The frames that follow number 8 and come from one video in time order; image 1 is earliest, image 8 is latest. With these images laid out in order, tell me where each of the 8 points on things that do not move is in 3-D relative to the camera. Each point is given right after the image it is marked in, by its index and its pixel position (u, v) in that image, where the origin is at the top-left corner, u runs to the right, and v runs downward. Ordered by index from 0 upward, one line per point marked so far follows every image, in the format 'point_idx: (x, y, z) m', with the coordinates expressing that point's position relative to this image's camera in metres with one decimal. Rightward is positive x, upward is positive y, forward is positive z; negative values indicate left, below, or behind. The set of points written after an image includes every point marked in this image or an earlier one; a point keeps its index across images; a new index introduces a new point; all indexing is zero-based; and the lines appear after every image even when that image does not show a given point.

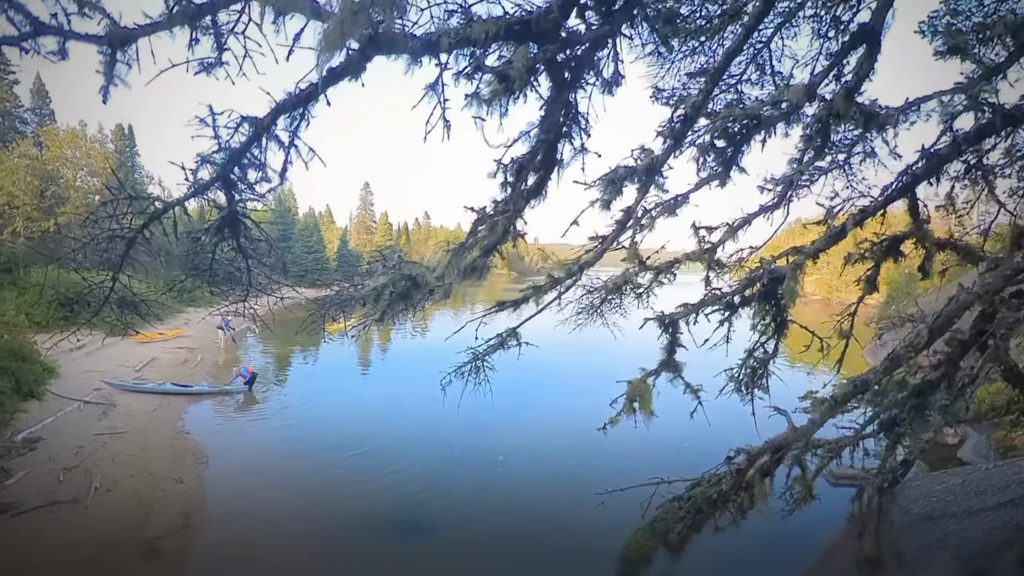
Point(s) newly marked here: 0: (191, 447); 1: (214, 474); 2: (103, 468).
0: (-8.1, -4.2, +12.4) m
1: (-6.6, -4.4, +10.8) m
2: (-9.0, -4.1, +10.4) m
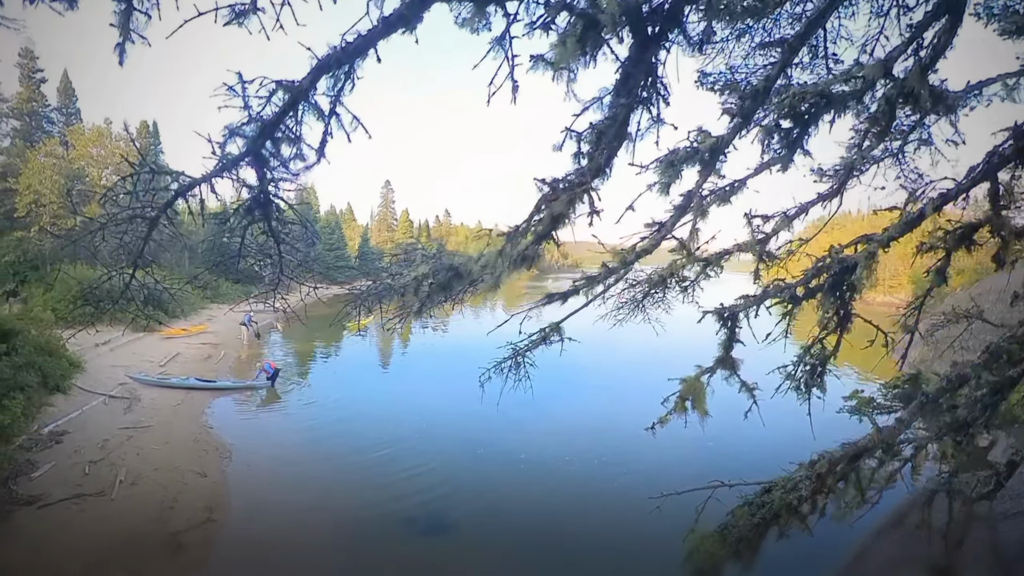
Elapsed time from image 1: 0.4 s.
0: (-7.7, -4.2, +12.6) m
1: (-6.3, -4.4, +11.0) m
2: (-8.6, -4.0, +10.6) m
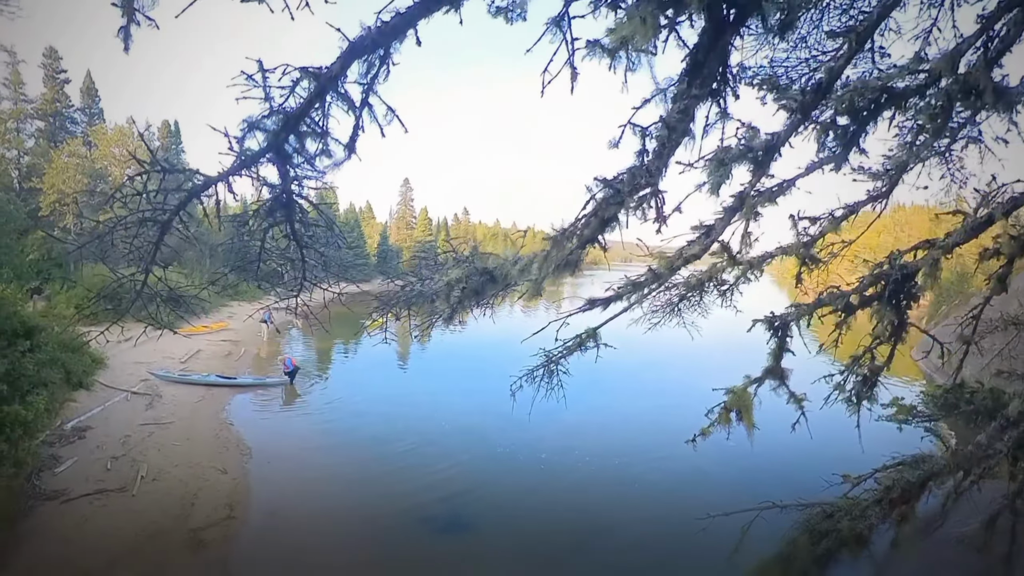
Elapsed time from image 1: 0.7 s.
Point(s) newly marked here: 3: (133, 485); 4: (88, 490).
0: (-7.4, -4.1, +12.7) m
1: (-6.0, -4.3, +11.1) m
2: (-8.3, -3.9, +10.7) m
3: (-7.8, -4.1, +9.5) m
4: (-8.4, -4.0, +9.0) m
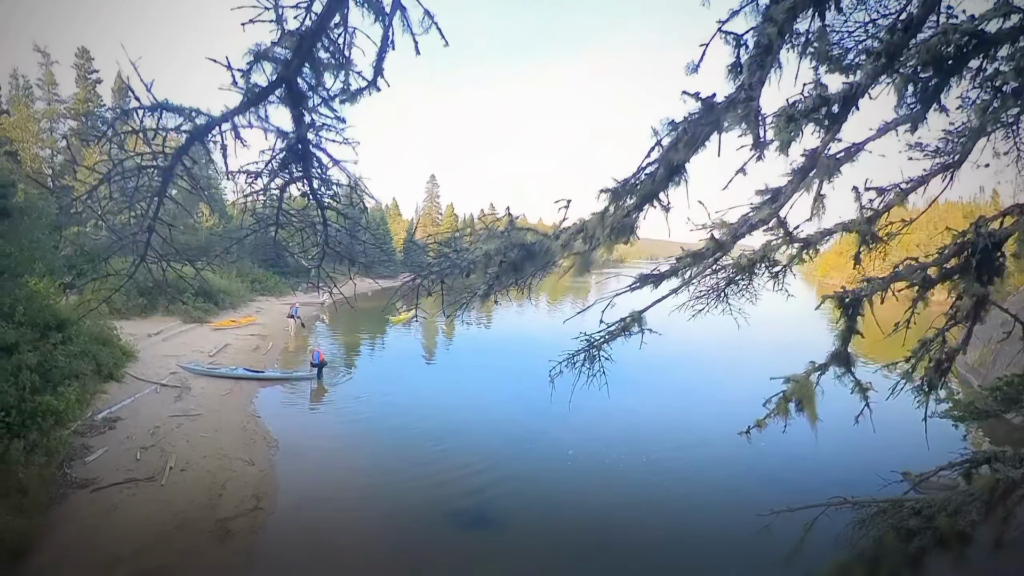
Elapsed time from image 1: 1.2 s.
0: (-6.9, -3.9, +13.0) m
1: (-5.6, -4.2, +11.3) m
2: (-8.0, -3.8, +11.0) m
3: (-7.4, -4.0, +9.8) m
4: (-8.0, -3.9, +9.2) m
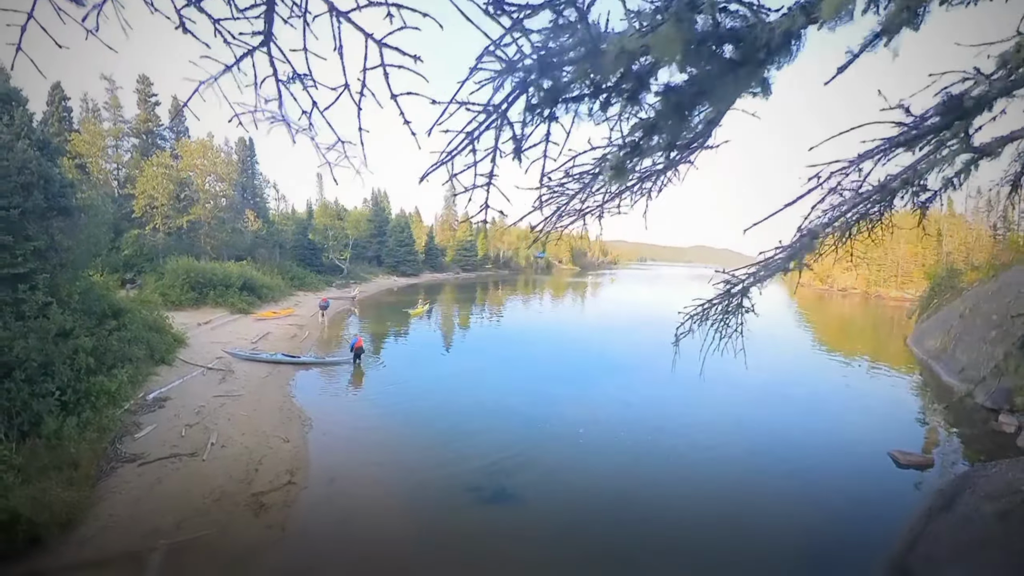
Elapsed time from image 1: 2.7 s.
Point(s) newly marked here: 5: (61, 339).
0: (-6.5, -3.6, +13.9) m
1: (-5.2, -3.9, +12.2) m
2: (-7.6, -3.6, +12.0) m
3: (-7.1, -3.8, +10.7) m
4: (-7.7, -3.7, +10.2) m
5: (-10.3, -1.2, +10.6) m
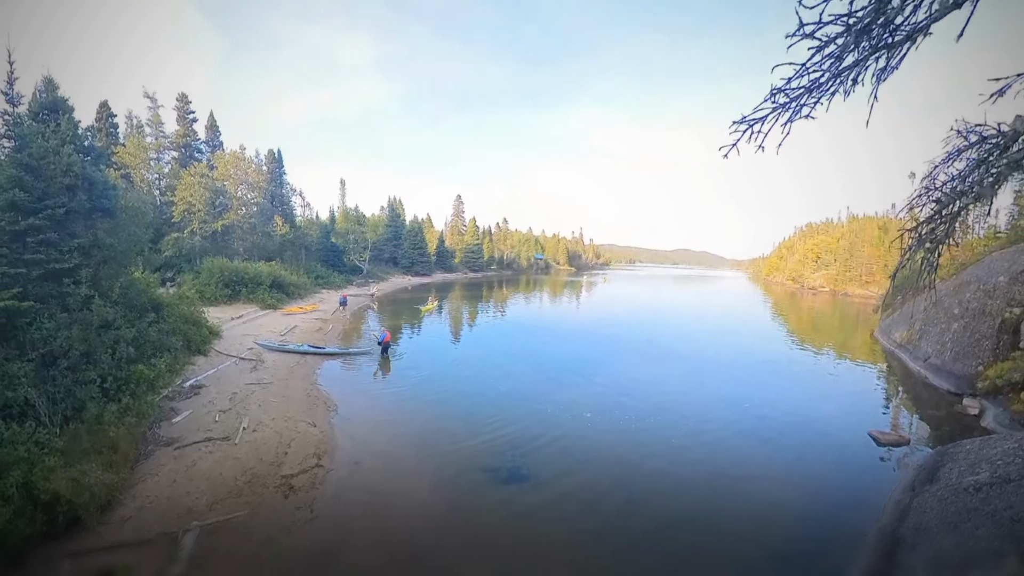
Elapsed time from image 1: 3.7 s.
0: (-6.2, -3.4, +14.7) m
1: (-4.9, -3.8, +13.0) m
2: (-7.3, -3.4, +12.8) m
3: (-6.9, -3.6, +11.5) m
4: (-7.5, -3.6, +11.0) m
5: (-10.0, -1.1, +11.4) m
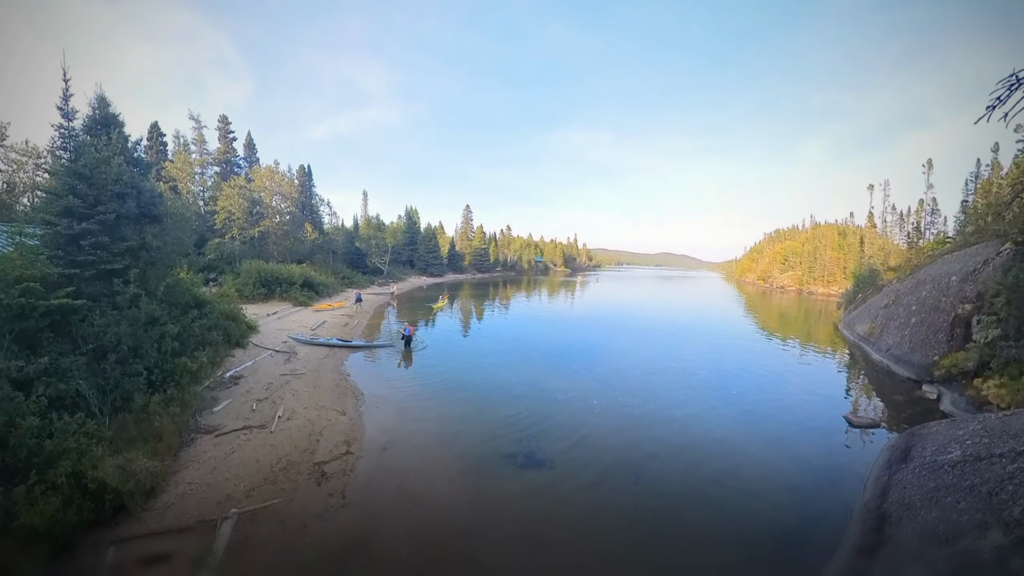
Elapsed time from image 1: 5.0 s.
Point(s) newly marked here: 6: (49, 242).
0: (-5.7, -3.3, +15.6) m
1: (-4.5, -3.6, +13.9) m
2: (-6.9, -3.3, +13.8) m
3: (-6.6, -3.6, +12.5) m
4: (-7.2, -3.5, +12.0) m
5: (-9.7, -1.0, +12.5) m
6: (-11.1, +1.1, +11.1) m
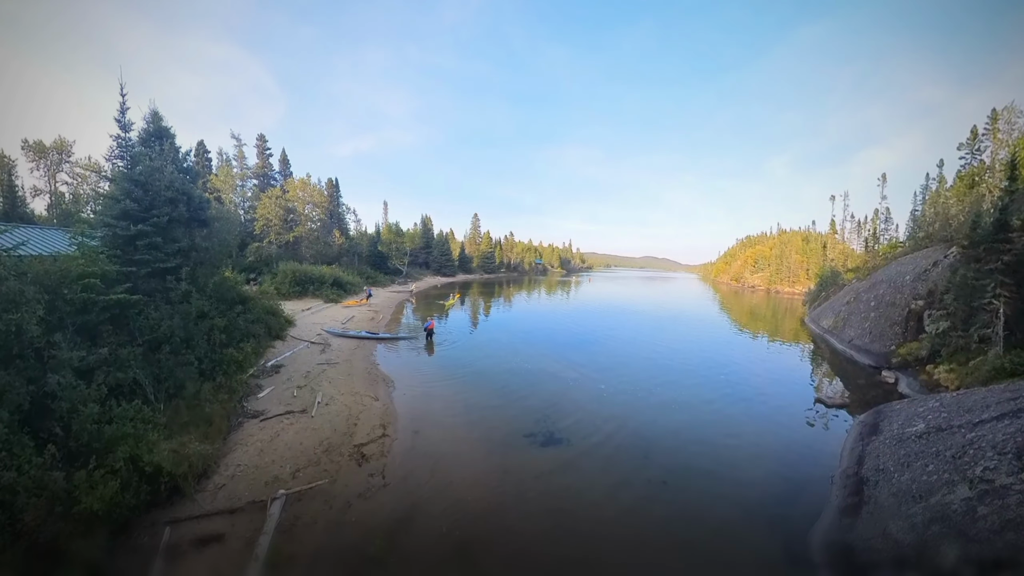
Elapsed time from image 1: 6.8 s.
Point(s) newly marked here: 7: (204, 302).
0: (-5.1, -3.1, +16.7) m
1: (-4.0, -3.5, +14.9) m
2: (-6.4, -3.2, +14.9) m
3: (-6.1, -3.5, +13.6) m
4: (-6.8, -3.4, +13.2) m
5: (-9.3, -0.9, +13.7) m
6: (-10.8, +1.2, +12.4) m
7: (-9.5, -0.4, +14.1) m
